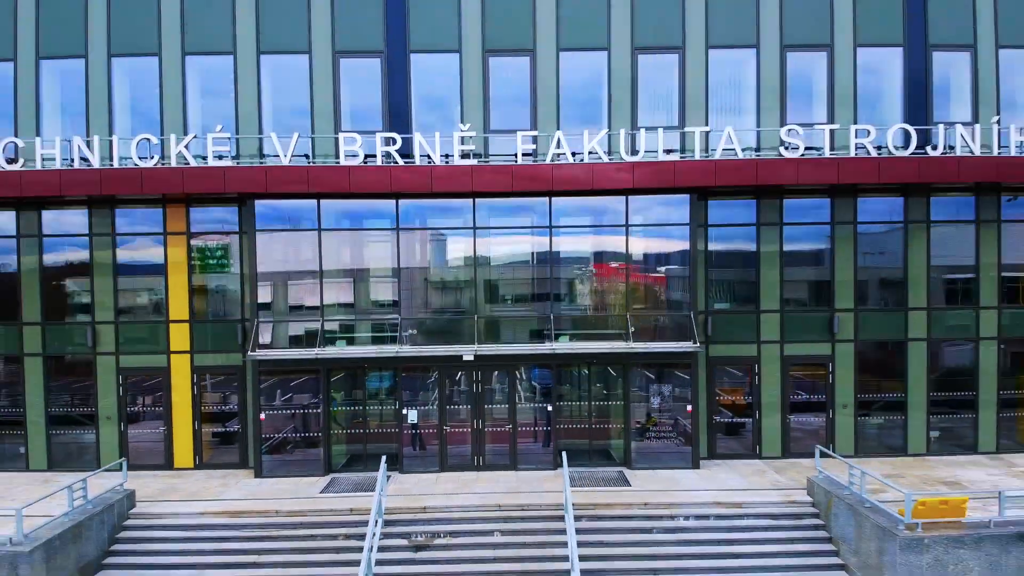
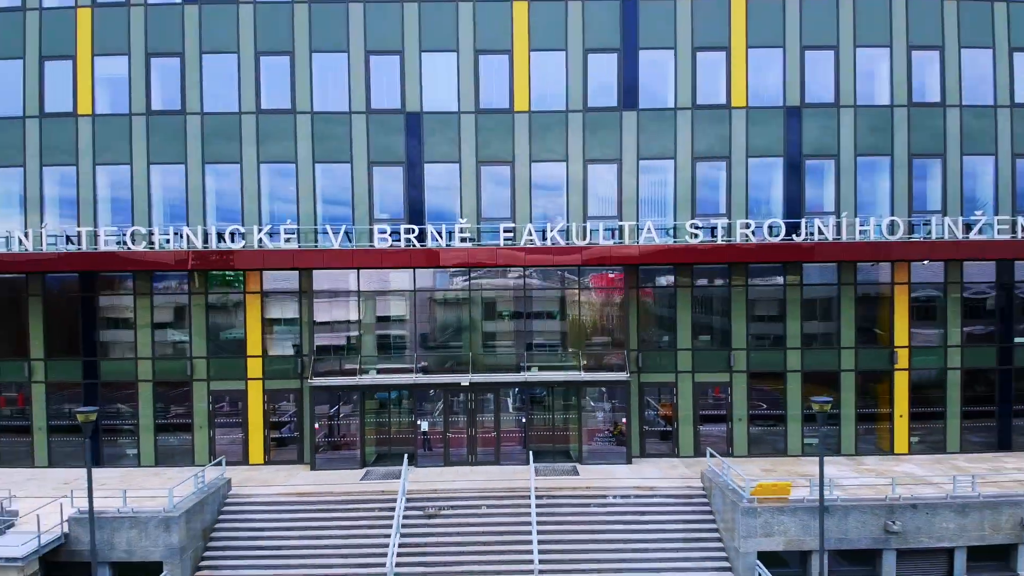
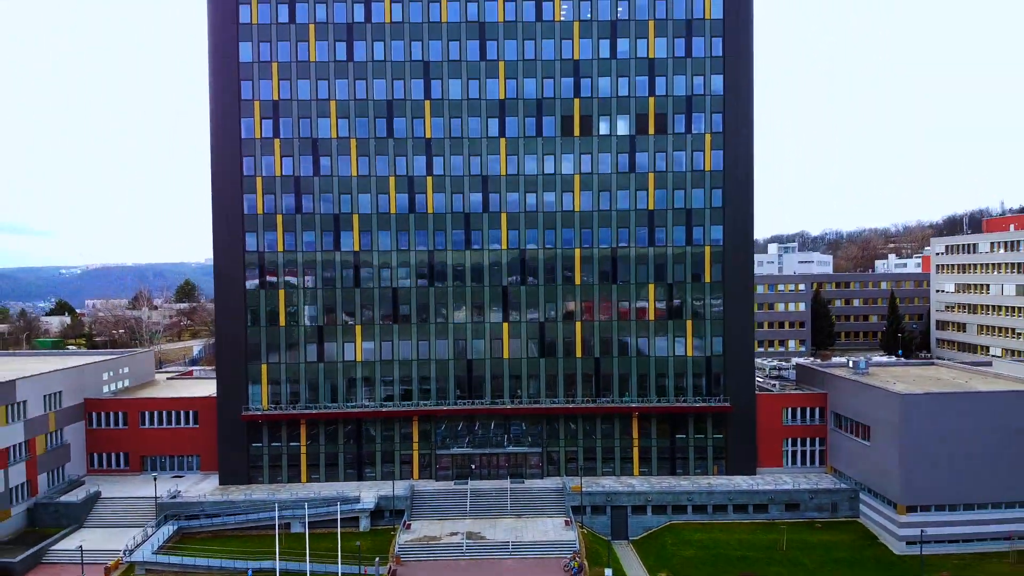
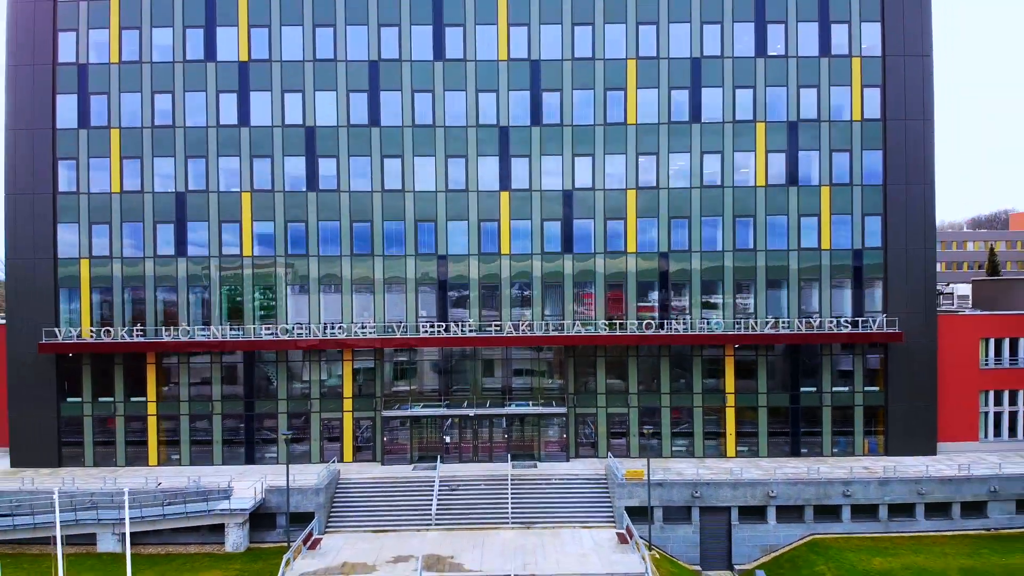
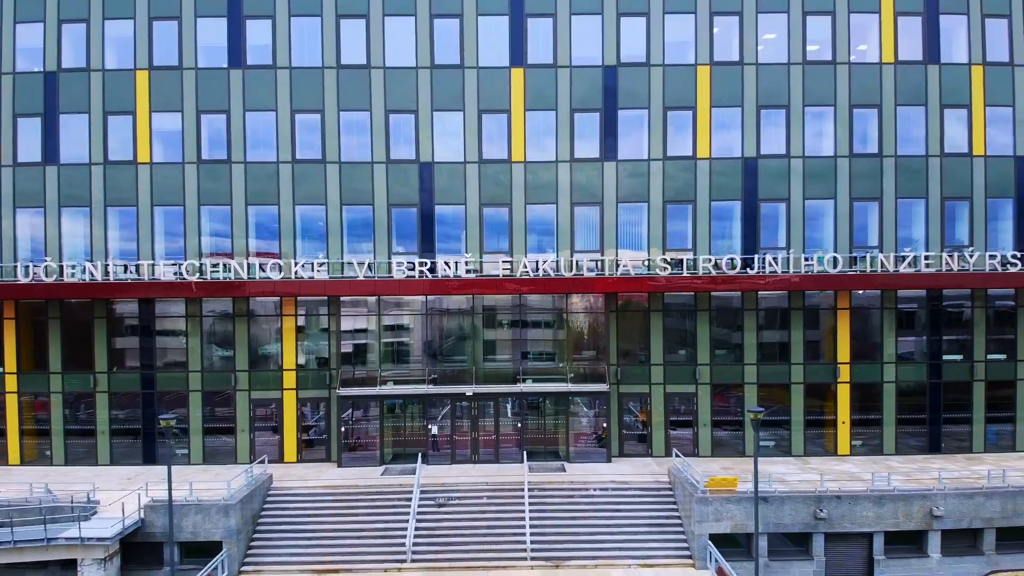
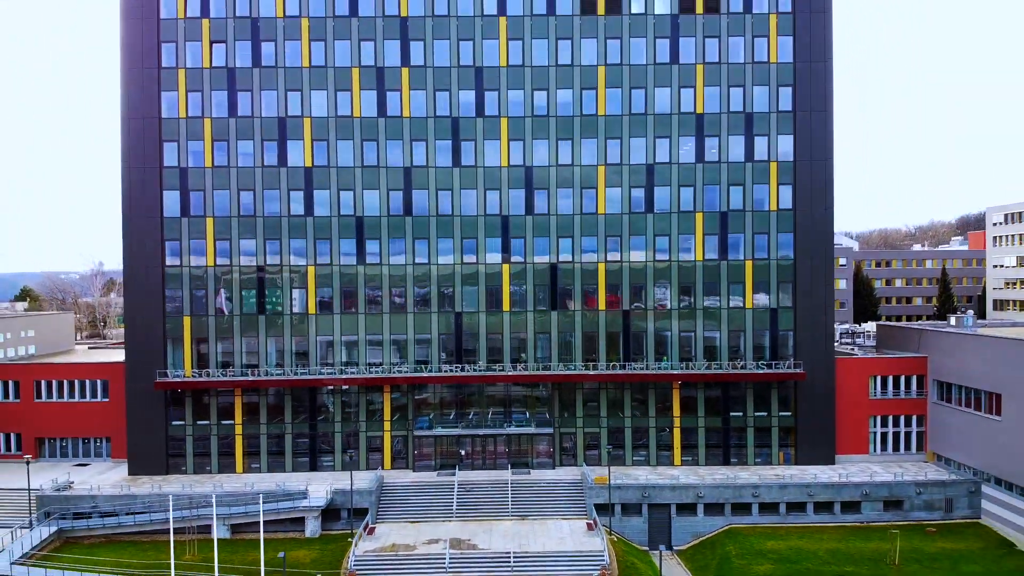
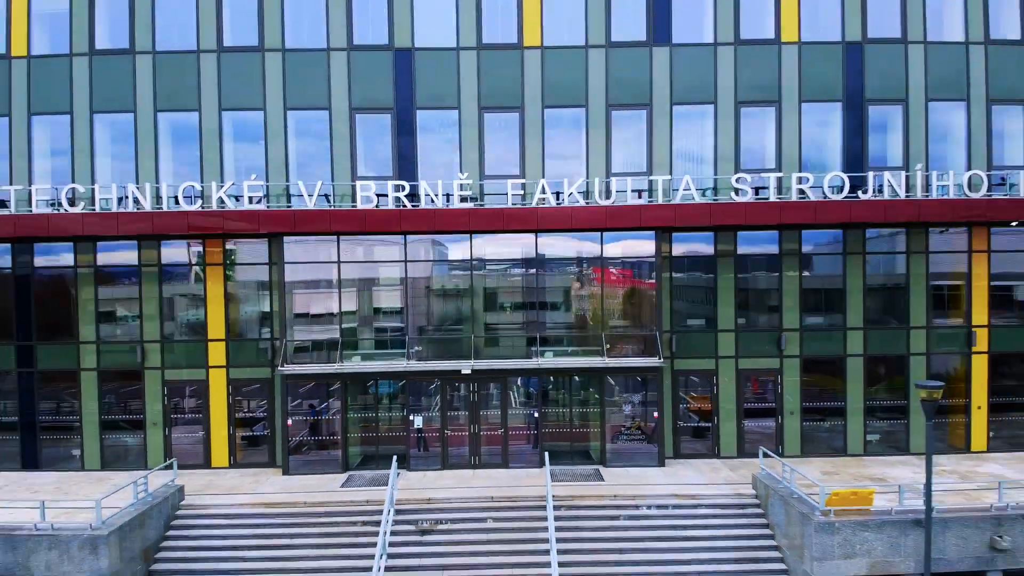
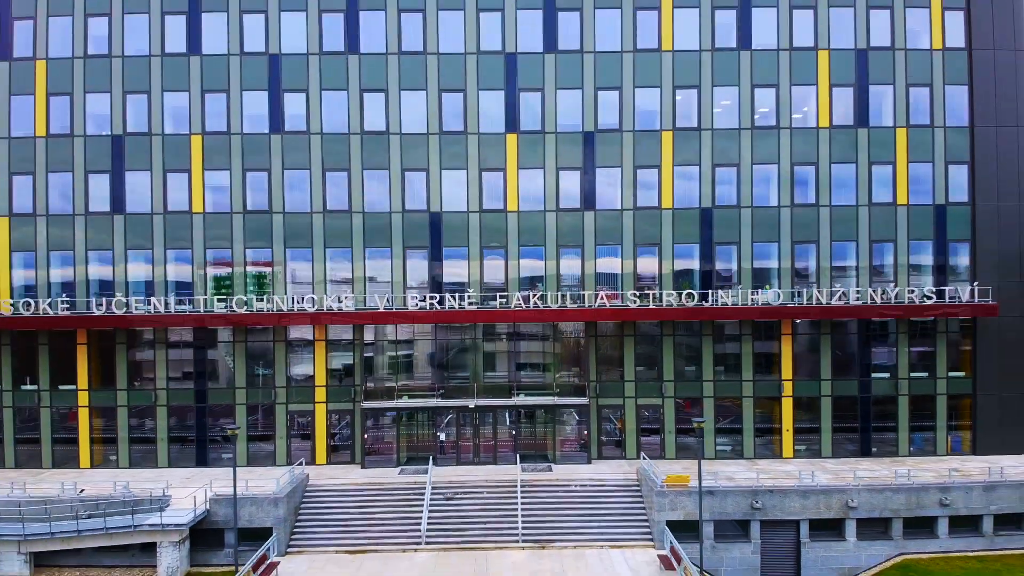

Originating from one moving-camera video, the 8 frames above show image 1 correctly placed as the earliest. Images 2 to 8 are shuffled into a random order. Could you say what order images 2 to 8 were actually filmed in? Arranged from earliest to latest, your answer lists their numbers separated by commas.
7, 2, 5, 8, 4, 6, 3
